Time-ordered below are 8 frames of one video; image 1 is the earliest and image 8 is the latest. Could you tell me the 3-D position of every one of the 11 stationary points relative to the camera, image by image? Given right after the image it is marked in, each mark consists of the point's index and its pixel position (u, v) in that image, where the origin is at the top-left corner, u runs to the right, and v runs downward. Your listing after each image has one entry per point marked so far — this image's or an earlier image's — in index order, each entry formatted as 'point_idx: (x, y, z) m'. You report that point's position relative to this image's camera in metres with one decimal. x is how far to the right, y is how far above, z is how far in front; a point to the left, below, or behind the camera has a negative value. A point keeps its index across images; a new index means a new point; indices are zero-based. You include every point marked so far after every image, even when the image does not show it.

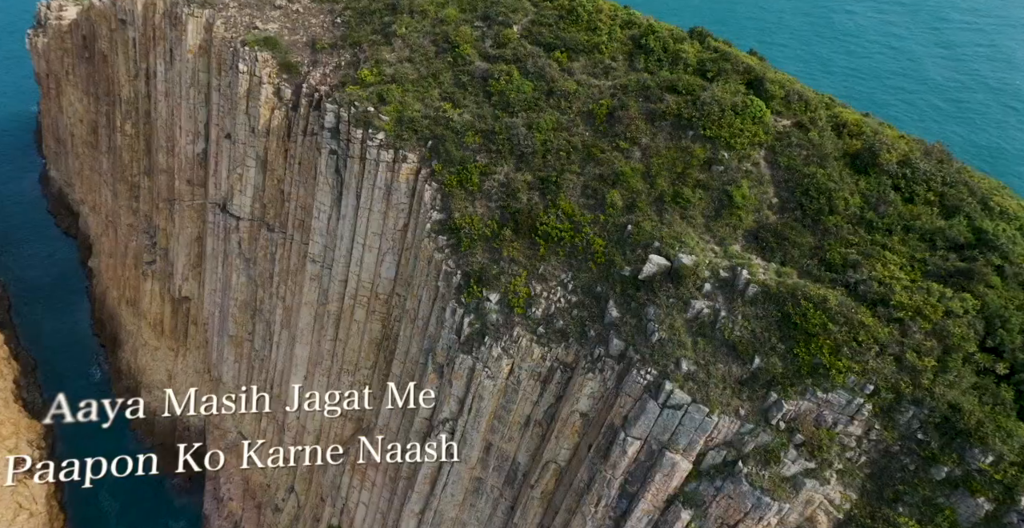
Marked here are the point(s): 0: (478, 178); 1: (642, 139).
0: (-0.9, +2.3, +18.5) m
1: (+3.2, +3.1, +17.1) m
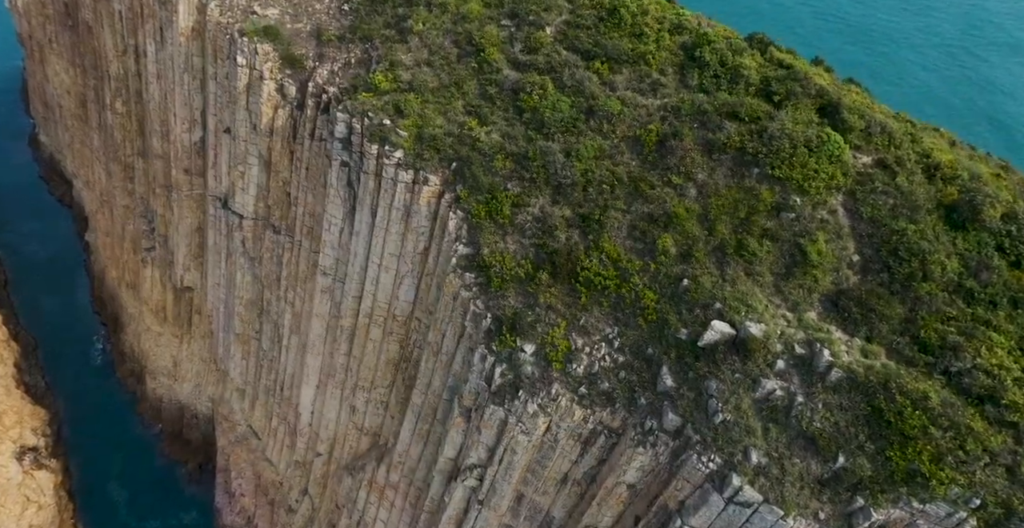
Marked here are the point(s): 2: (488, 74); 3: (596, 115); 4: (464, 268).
0: (-0.1, +1.3, +16.6) m
1: (+4.0, +1.9, +15.1) m
2: (-0.6, +5.0, +18.4) m
3: (+2.0, +3.6, +16.6) m
4: (-1.2, +0.1, +16.5) m
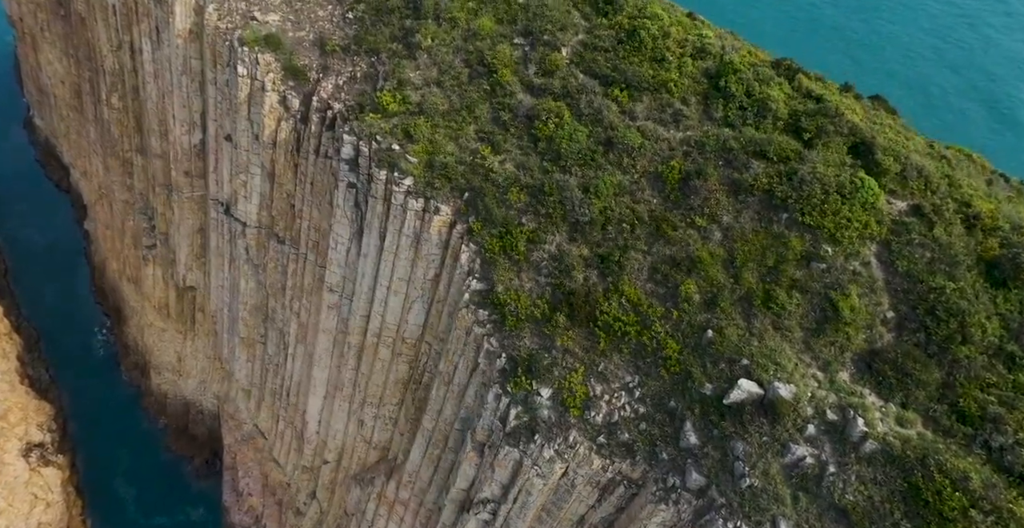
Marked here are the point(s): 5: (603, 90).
0: (+0.3, +0.4, +16.0) m
1: (+4.4, +1.0, +14.4) m
2: (-0.3, +4.2, +17.6) m
3: (+2.4, +2.7, +15.9) m
4: (-0.8, -0.8, +15.9) m
5: (+2.2, +4.2, +16.7) m
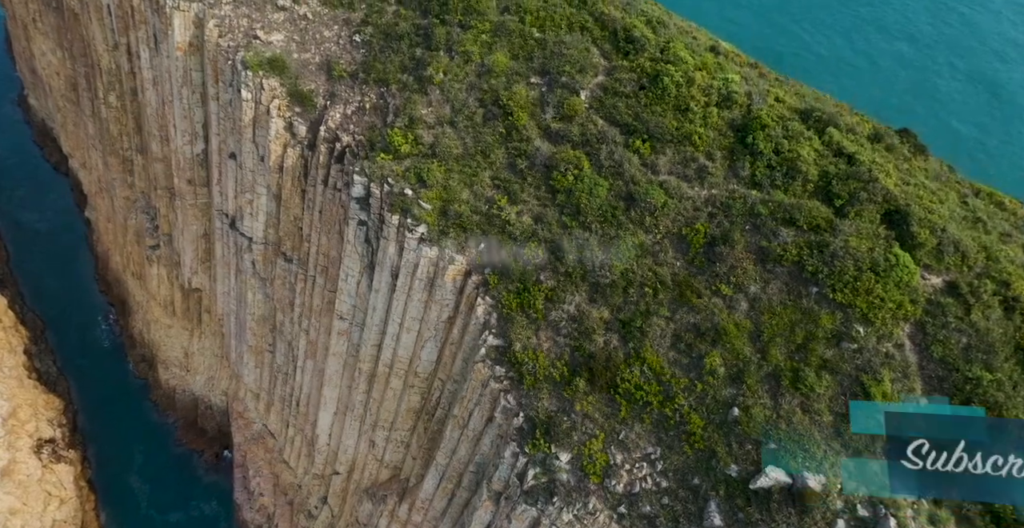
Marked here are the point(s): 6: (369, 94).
0: (+0.7, -0.9, +15.6) m
1: (+4.8, -0.5, +14.0) m
2: (+0.1, +3.0, +17.0) m
3: (+2.8, +1.3, +15.4) m
4: (-0.4, -2.1, +15.6) m
5: (+2.6, +2.9, +16.1) m
6: (-4.1, +4.9, +19.9) m
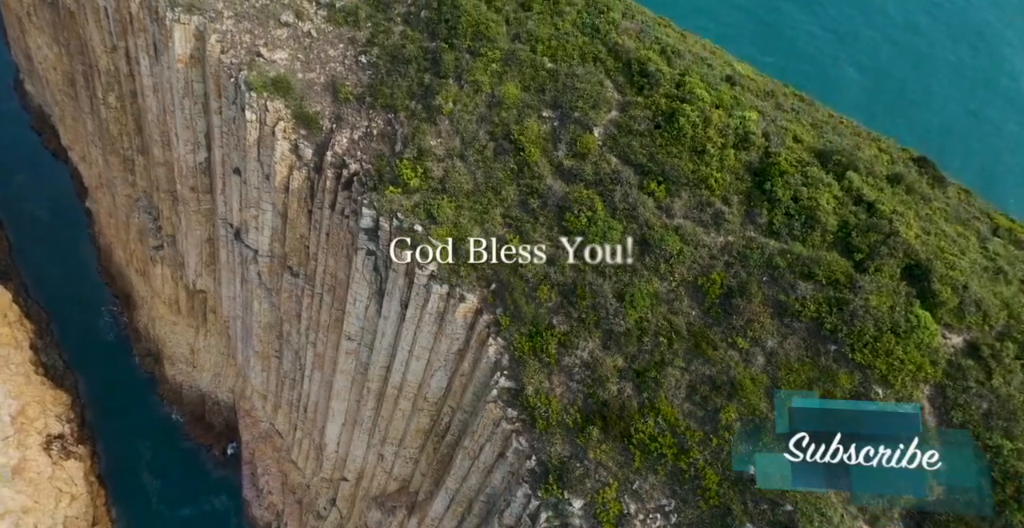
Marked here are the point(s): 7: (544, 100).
0: (+1.0, -1.9, +15.4) m
1: (+5.1, -1.6, +13.8) m
2: (+0.4, +2.0, +16.6) m
3: (+3.1, +0.3, +15.1) m
4: (-0.1, -3.2, +15.5) m
5: (+2.9, +1.9, +15.8) m
6: (-3.8, +4.1, +19.5) m
7: (+0.8, +4.1, +17.3) m
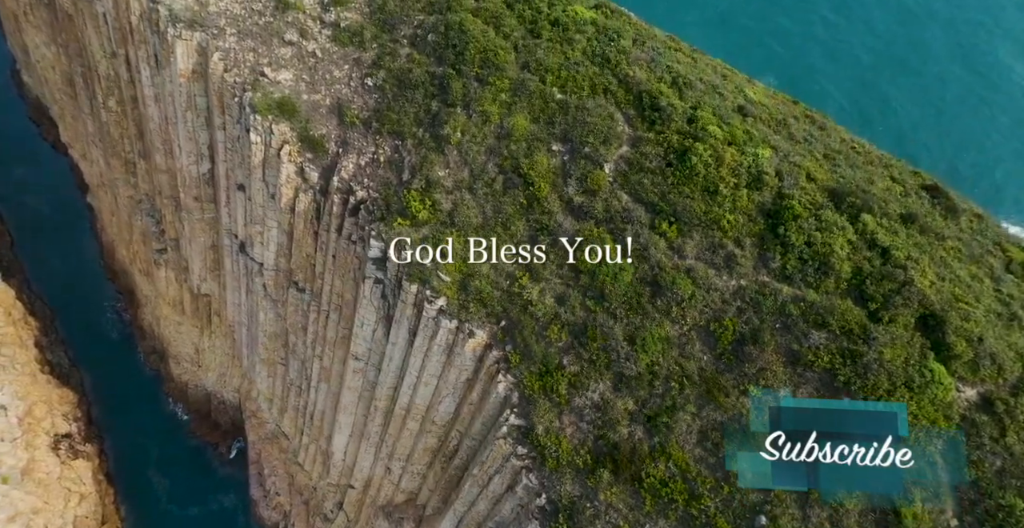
0: (+1.2, -2.8, +15.4) m
1: (+5.3, -2.5, +13.8) m
2: (+0.6, +1.1, +16.5) m
3: (+3.3, -0.6, +15.0) m
4: (+0.1, -4.1, +15.5) m
5: (+3.1, +1.0, +15.6) m
6: (-3.6, +3.3, +19.3) m
7: (+1.0, +3.2, +17.1) m
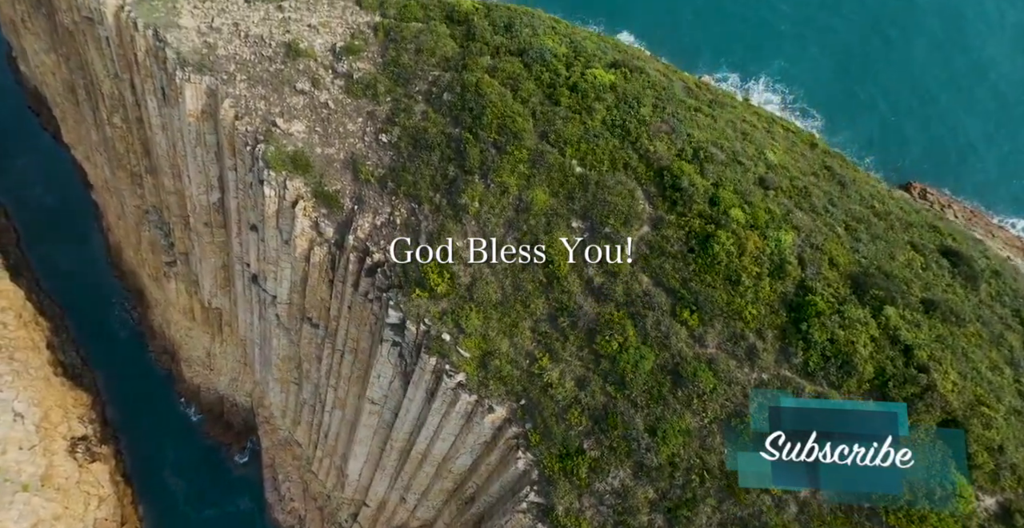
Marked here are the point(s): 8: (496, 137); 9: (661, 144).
0: (+1.7, -4.8, +15.6) m
1: (+5.8, -4.6, +14.0) m
2: (+1.1, -0.8, +16.5) m
3: (+3.8, -2.6, +15.1) m
4: (+0.6, -6.0, +15.8) m
5: (+3.6, -0.9, +15.6) m
6: (-3.1, +1.6, +19.2) m
7: (+1.5, +1.4, +16.9) m
8: (-0.4, +3.2, +18.0) m
9: (+3.7, +3.1, +17.3) m
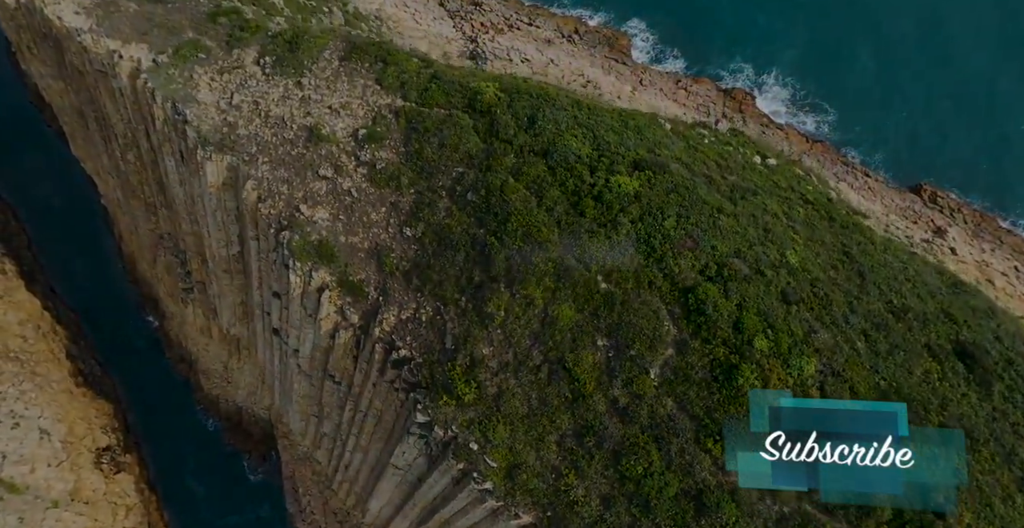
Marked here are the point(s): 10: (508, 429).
0: (+2.4, -7.8, +16.4) m
1: (+6.5, -7.6, +14.7) m
2: (+1.8, -3.7, +16.9) m
3: (+4.4, -5.6, +15.7) m
4: (+1.3, -9.0, +16.7) m
5: (+4.2, -3.9, +16.1) m
6: (-2.5, -1.2, +19.5) m
7: (+2.2, -1.5, +17.3) m
8: (+0.3, +0.4, +18.2) m
9: (+4.4, +0.2, +17.5) m
10: (-0.1, -4.2, +17.4) m
